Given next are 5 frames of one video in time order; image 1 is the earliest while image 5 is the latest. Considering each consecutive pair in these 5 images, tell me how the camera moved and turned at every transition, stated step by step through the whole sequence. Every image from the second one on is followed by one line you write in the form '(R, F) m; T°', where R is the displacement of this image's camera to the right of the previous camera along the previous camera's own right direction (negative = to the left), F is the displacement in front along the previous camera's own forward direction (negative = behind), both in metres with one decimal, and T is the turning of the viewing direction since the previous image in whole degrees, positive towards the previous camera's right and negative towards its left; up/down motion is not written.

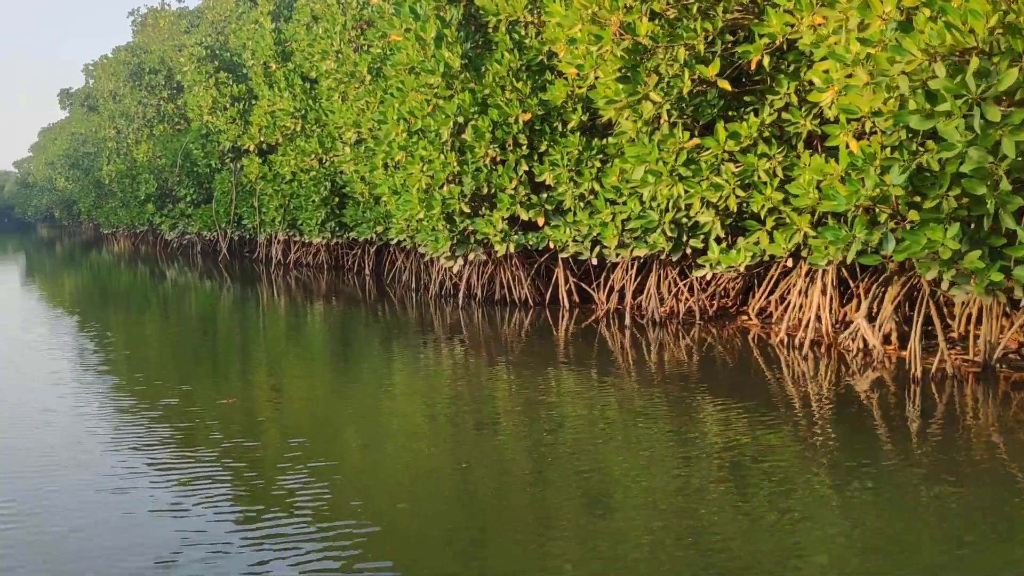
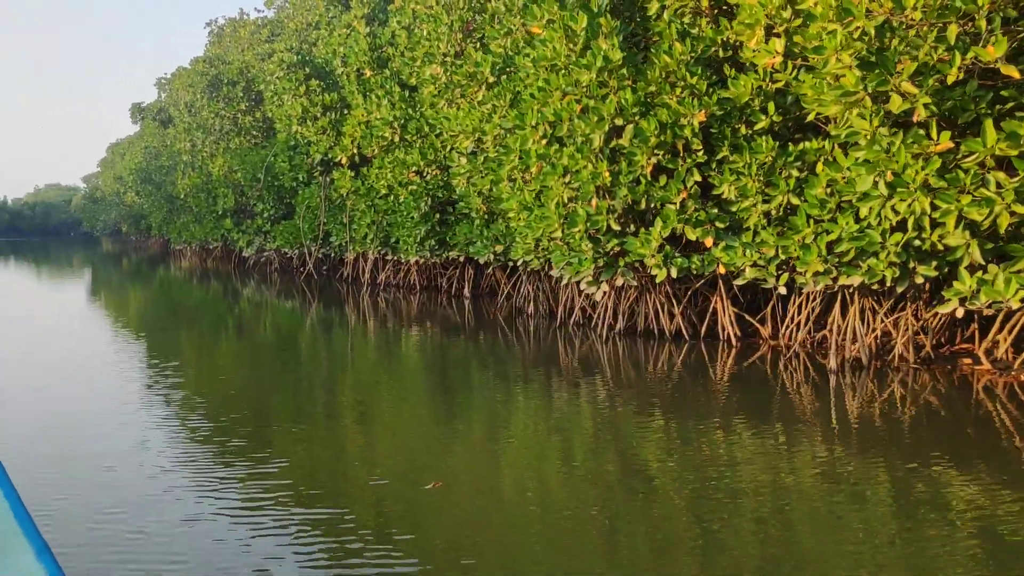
(-1.2, +1.6) m; -3°
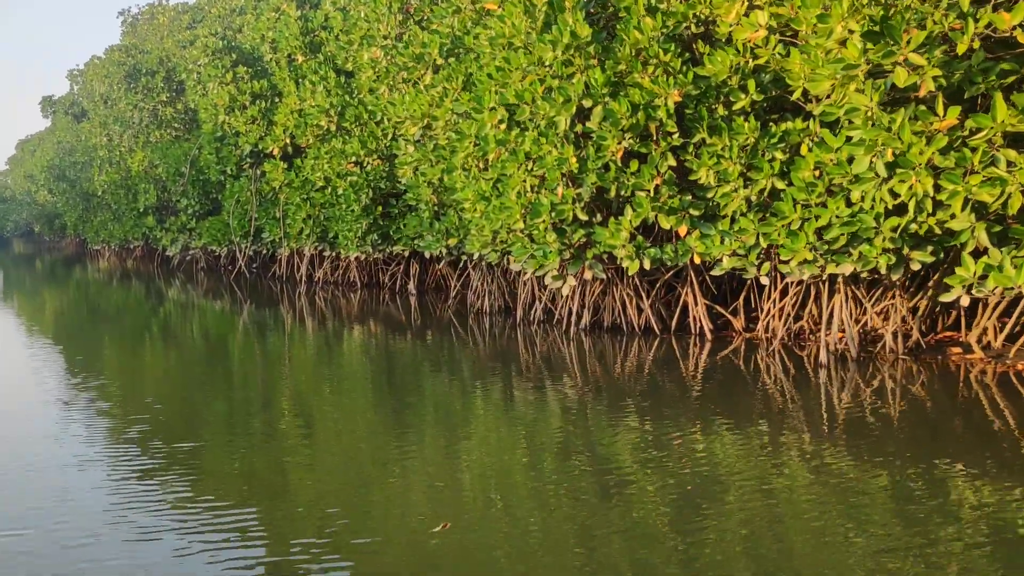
(-0.3, +0.7) m; +4°
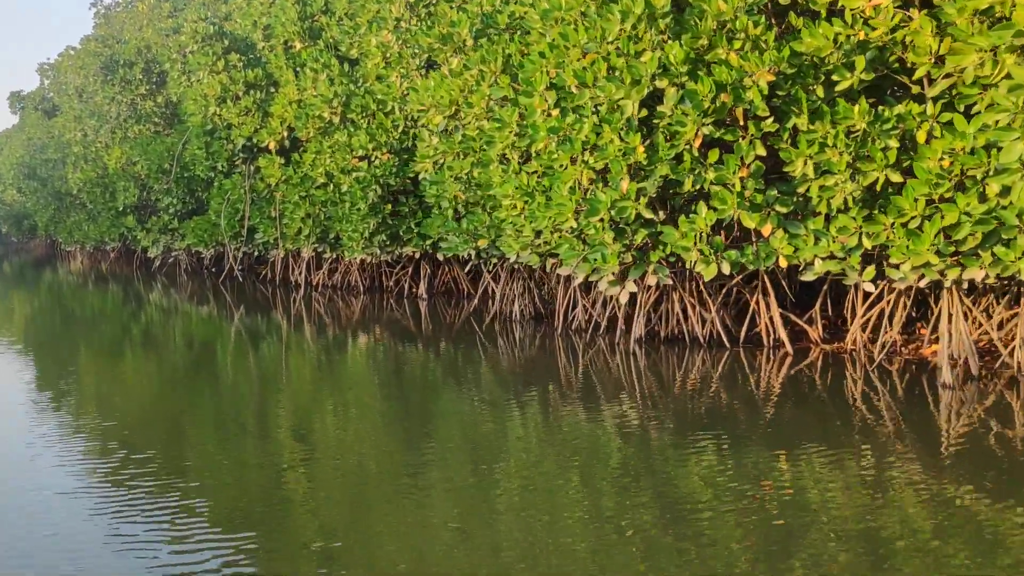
(-0.8, +1.2) m; +2°
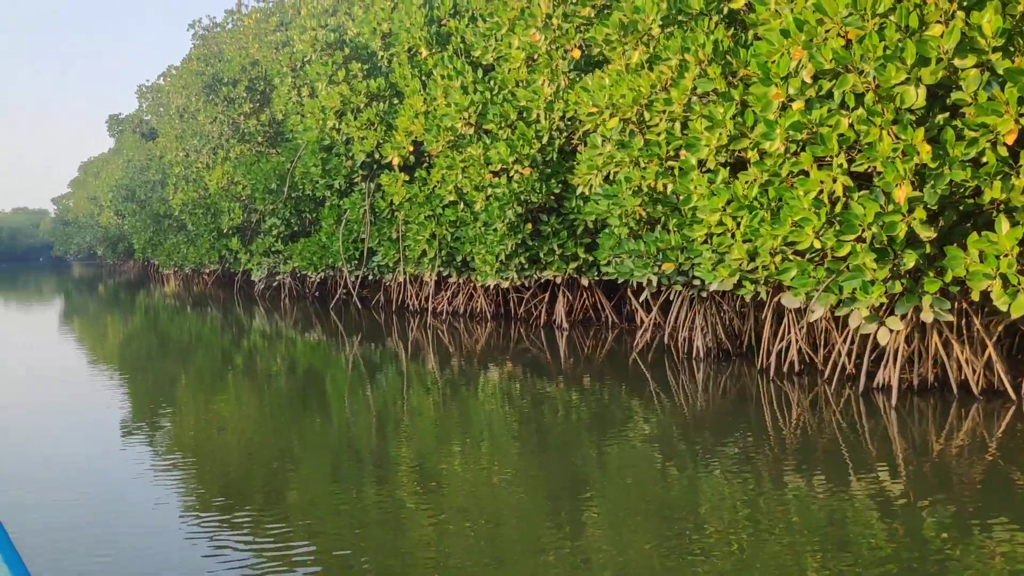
(-1.2, +1.5) m; -5°
